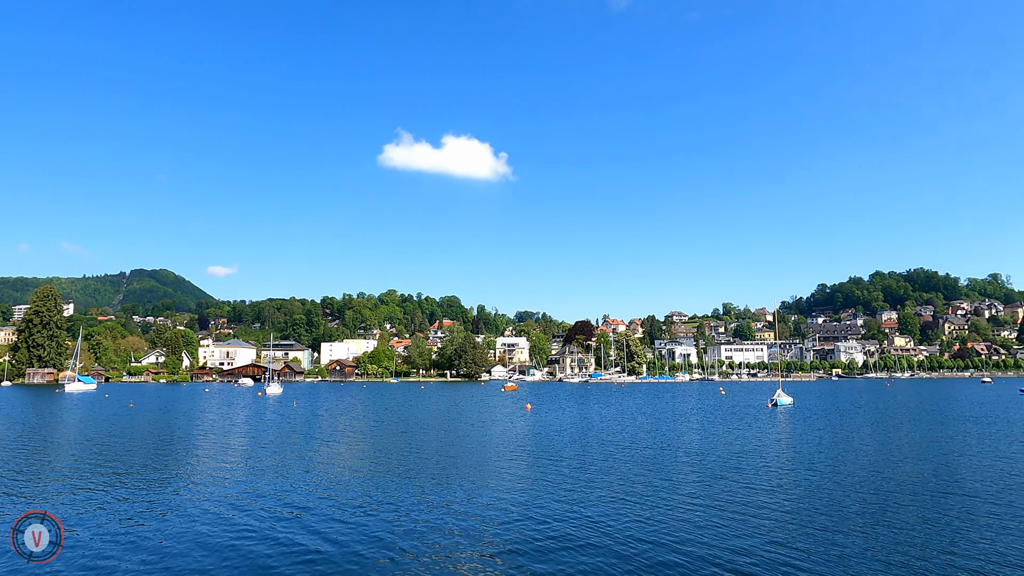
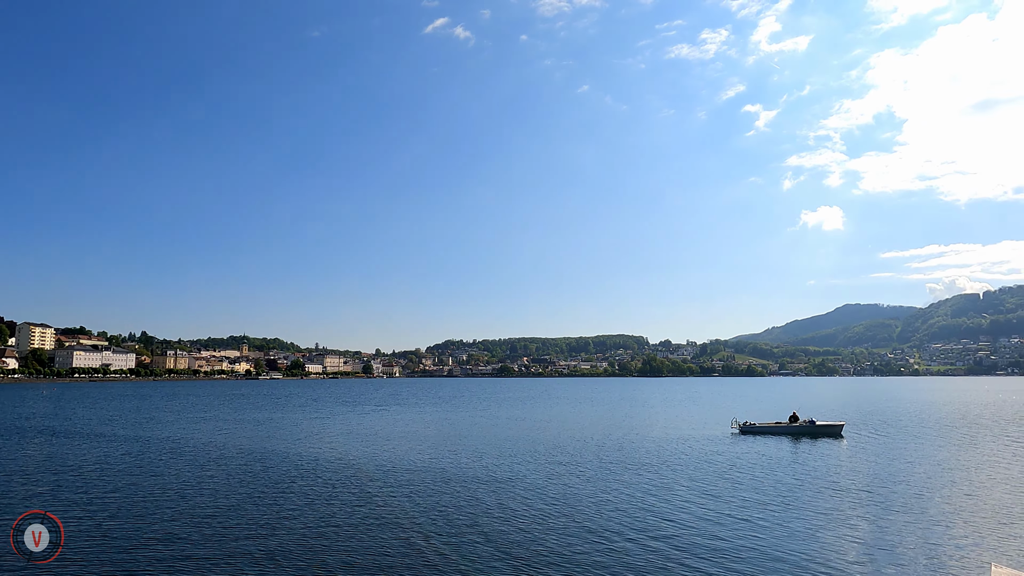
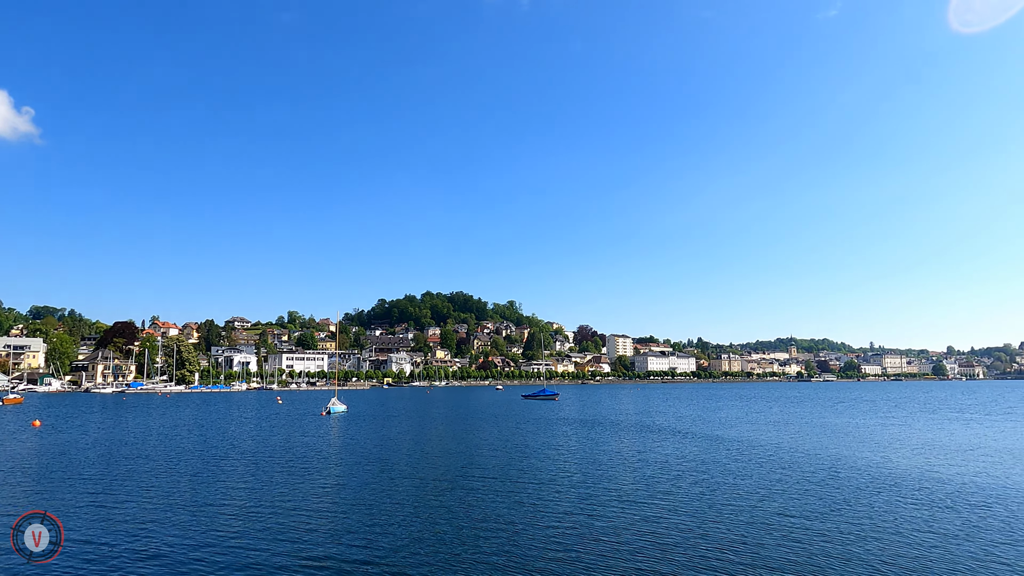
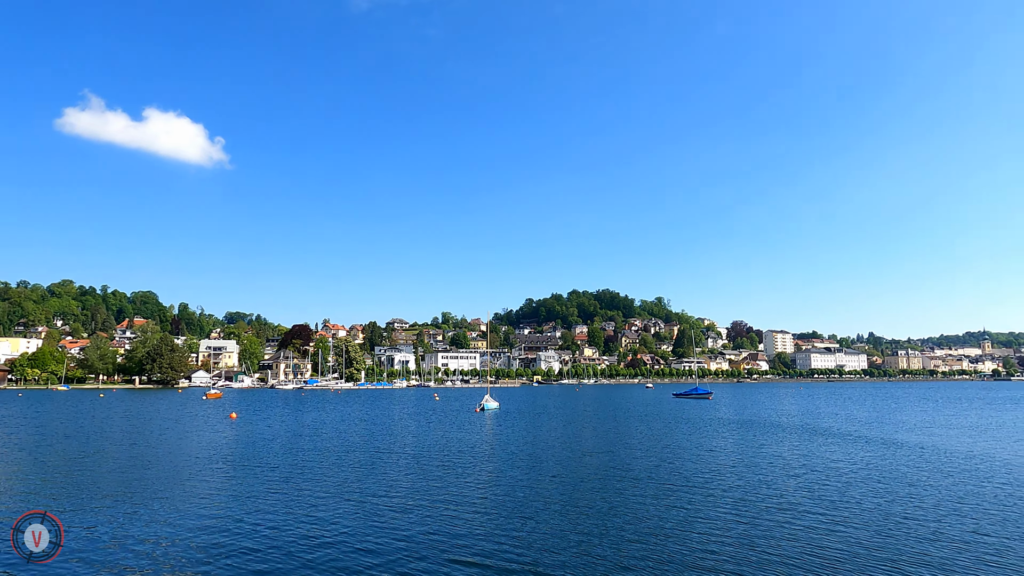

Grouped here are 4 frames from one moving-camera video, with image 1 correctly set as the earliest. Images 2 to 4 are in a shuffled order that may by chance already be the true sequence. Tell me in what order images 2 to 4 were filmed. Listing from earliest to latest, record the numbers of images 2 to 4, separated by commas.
4, 3, 2
